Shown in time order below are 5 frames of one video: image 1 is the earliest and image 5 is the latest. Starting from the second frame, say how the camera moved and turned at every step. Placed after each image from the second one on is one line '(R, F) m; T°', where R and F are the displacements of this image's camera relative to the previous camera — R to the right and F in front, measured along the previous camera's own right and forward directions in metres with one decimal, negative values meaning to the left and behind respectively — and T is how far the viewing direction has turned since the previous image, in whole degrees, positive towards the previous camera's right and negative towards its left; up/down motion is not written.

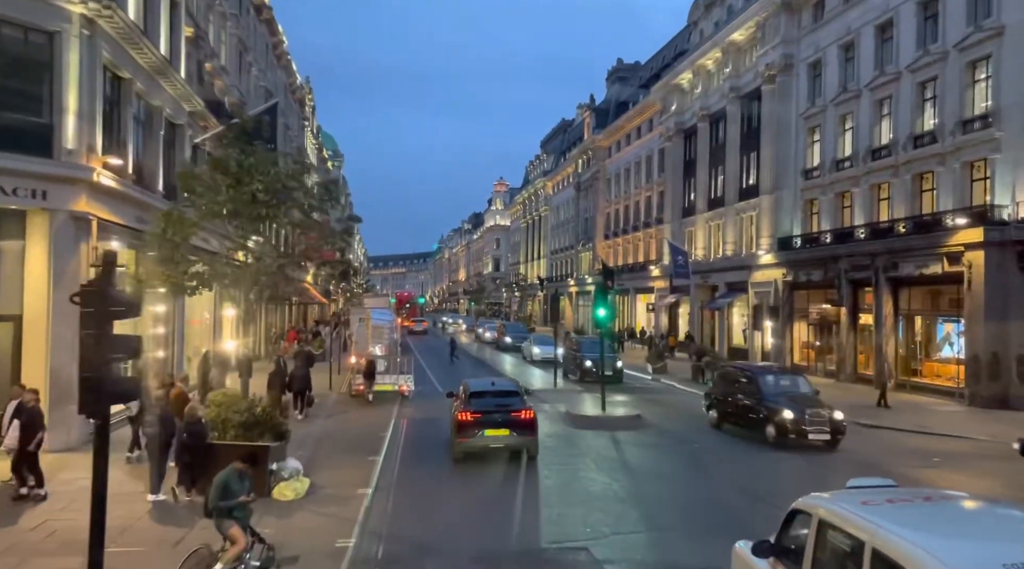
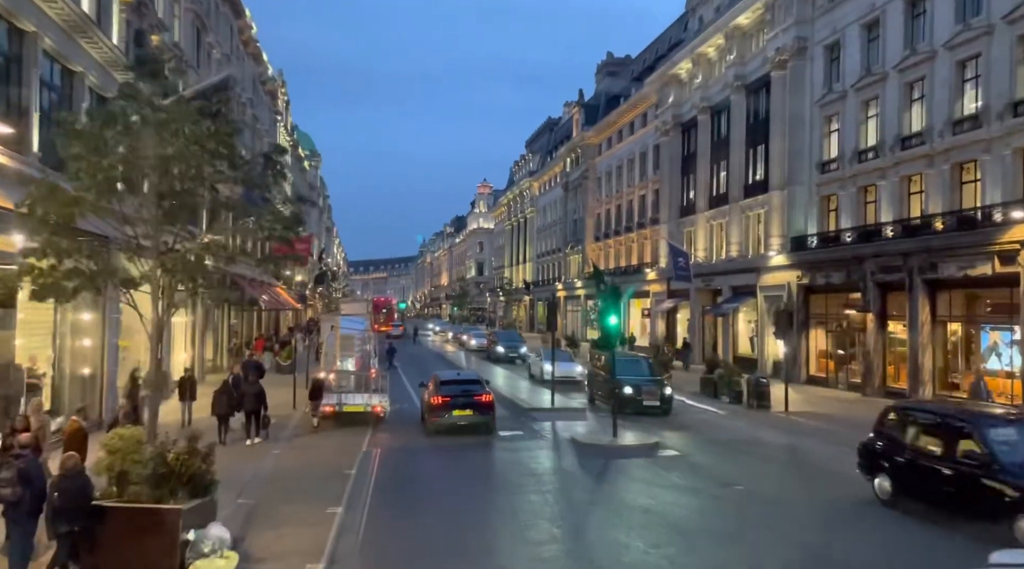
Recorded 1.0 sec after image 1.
(-0.3, +3.5) m; +1°
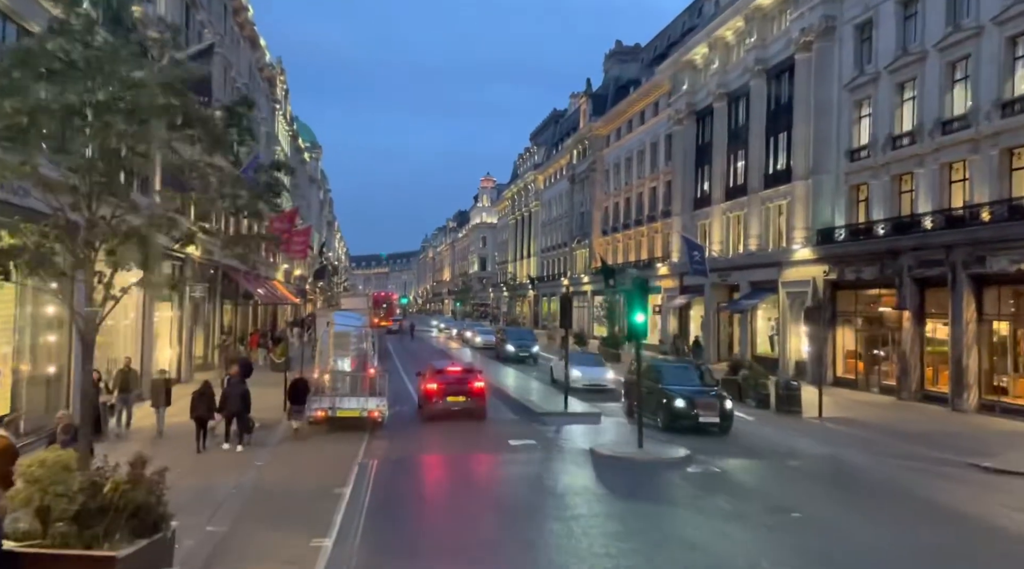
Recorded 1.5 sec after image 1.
(-0.2, +2.1) m; 0°
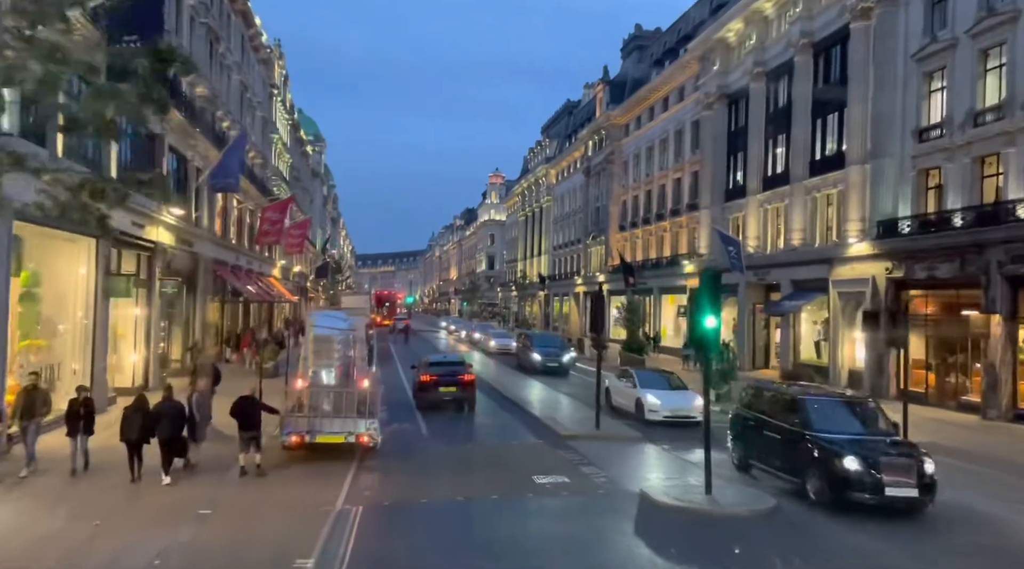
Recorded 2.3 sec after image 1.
(-0.4, +4.0) m; 0°
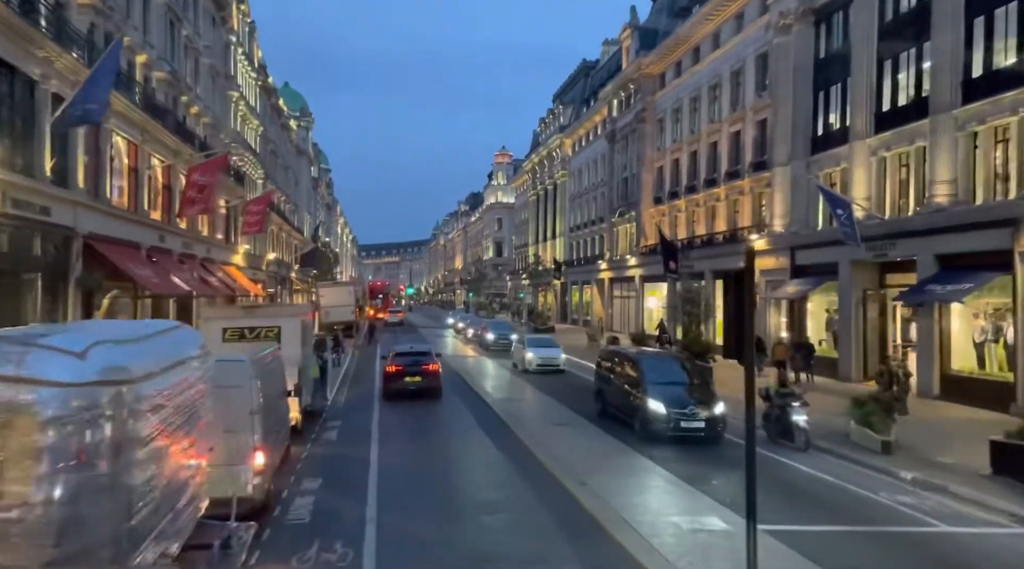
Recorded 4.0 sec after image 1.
(-0.4, +10.6) m; -1°
